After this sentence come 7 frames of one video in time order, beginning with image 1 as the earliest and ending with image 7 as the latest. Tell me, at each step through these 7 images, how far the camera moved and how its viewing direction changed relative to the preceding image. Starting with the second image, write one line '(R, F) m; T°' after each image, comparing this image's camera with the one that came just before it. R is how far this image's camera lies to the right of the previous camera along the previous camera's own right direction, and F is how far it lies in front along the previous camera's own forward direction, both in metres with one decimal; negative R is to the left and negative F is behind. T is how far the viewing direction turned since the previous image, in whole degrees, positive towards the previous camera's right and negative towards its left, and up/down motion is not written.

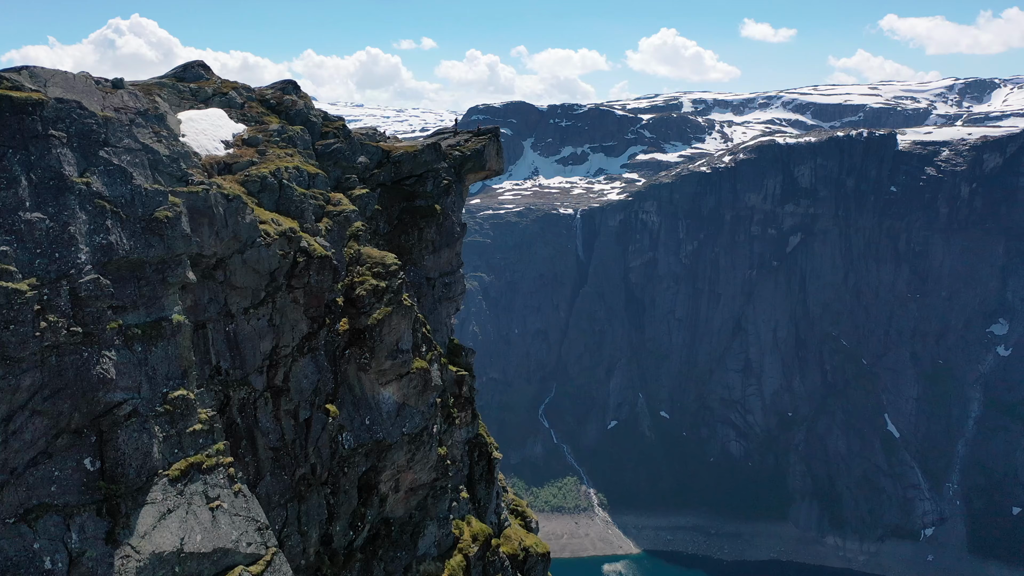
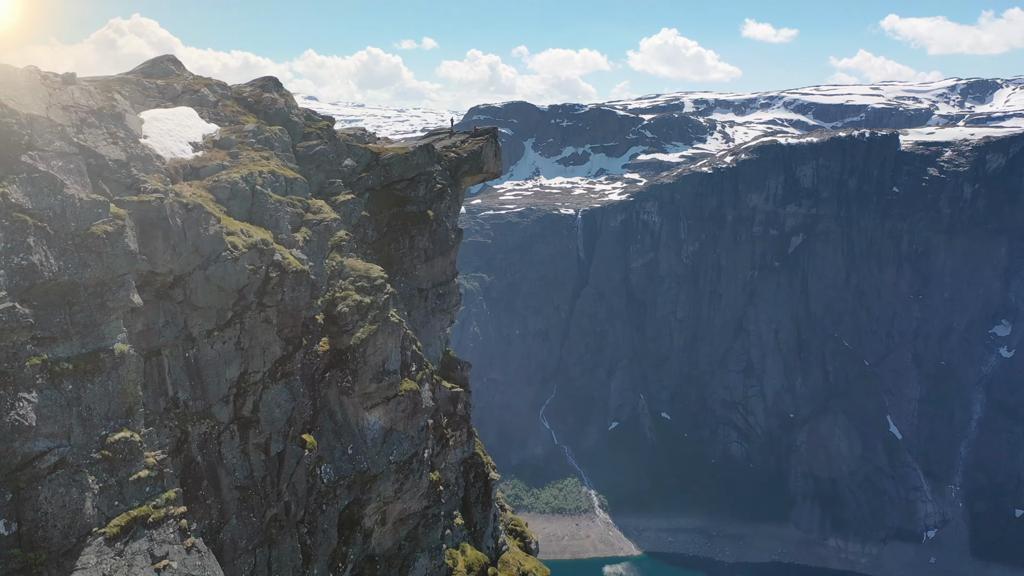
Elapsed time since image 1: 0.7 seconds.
(+0.1, +1.6) m; 0°
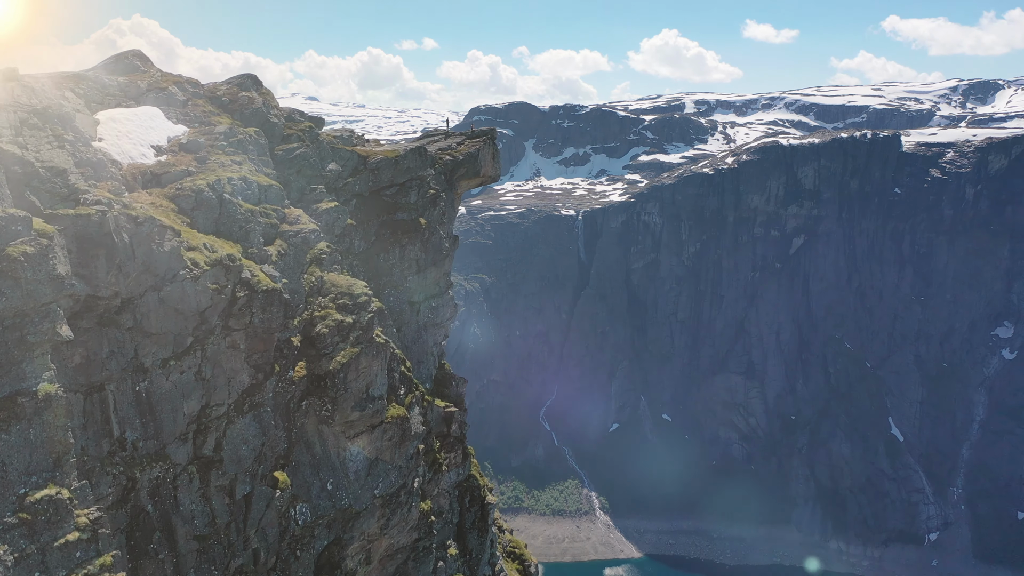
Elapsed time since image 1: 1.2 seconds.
(+0.1, +1.6) m; 0°
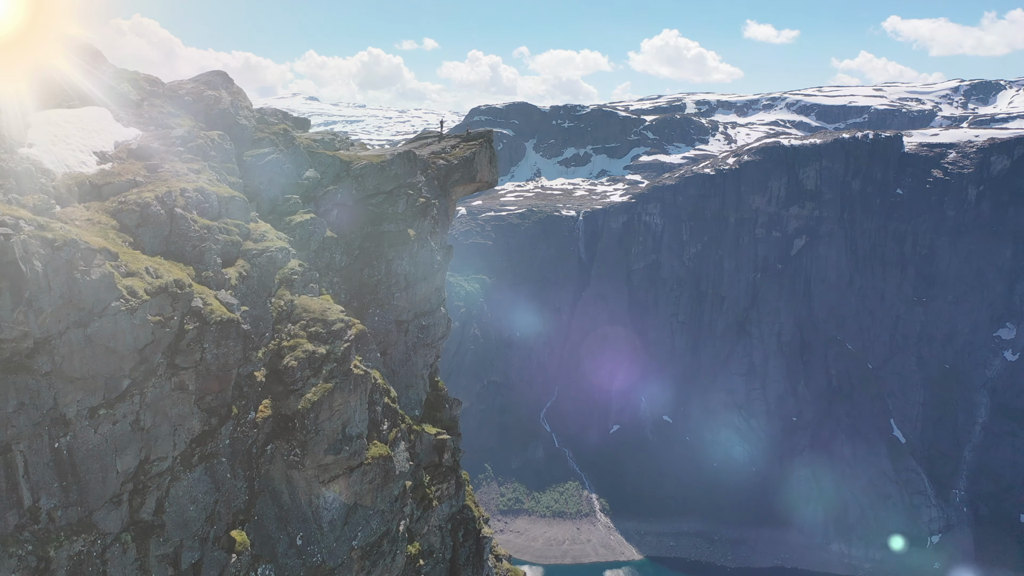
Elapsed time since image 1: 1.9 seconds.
(+0.1, +1.9) m; 0°
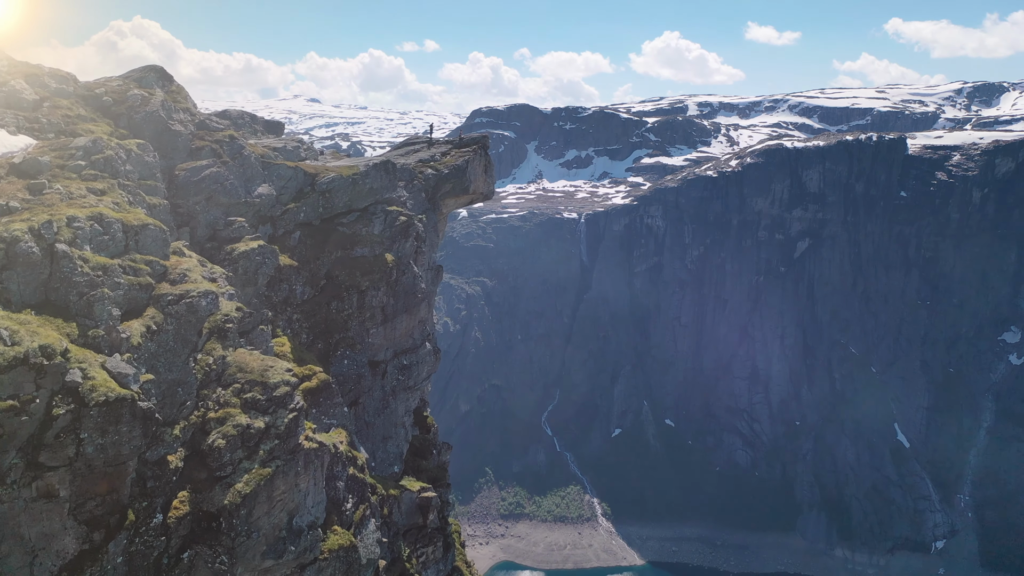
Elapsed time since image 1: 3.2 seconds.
(+0.1, +3.0) m; 0°
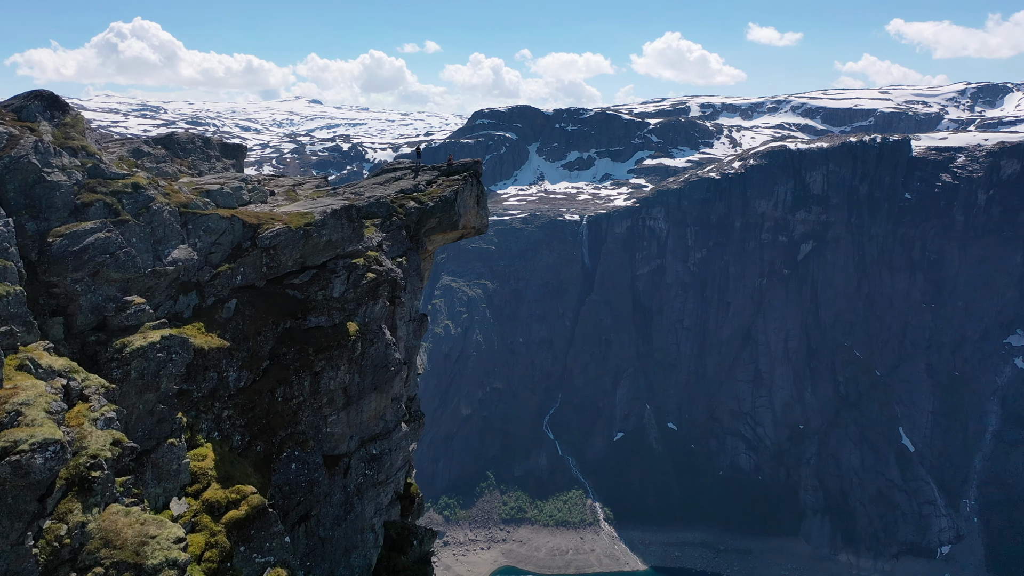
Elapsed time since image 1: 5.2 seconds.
(+0.1, +3.3) m; 0°
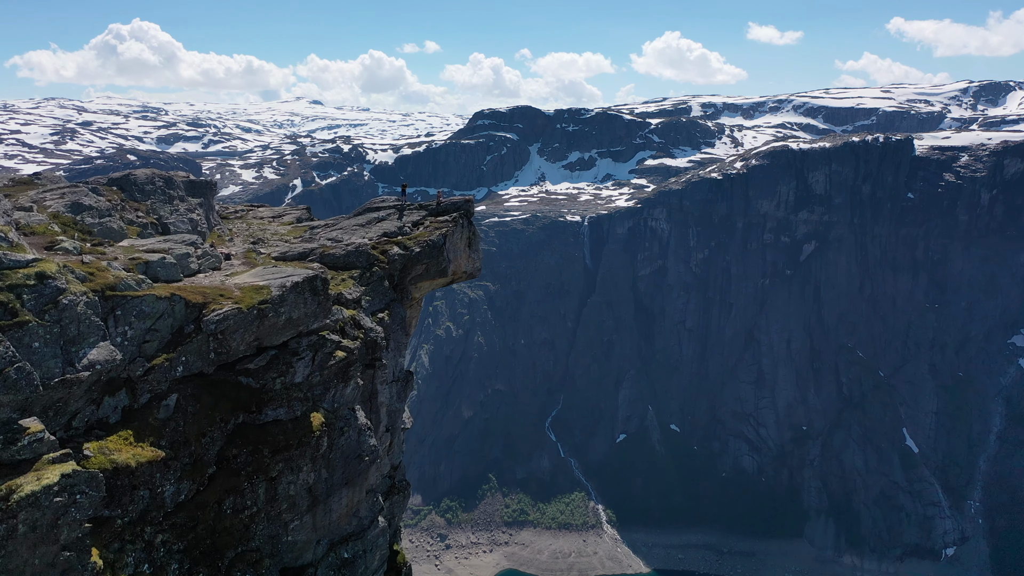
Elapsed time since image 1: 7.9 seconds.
(+0.1, +1.9) m; 0°
